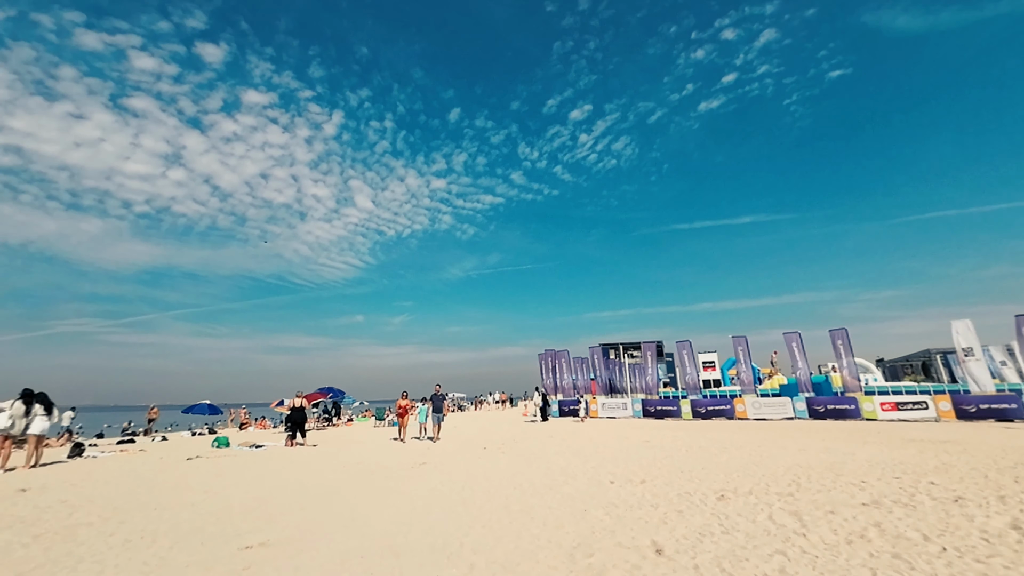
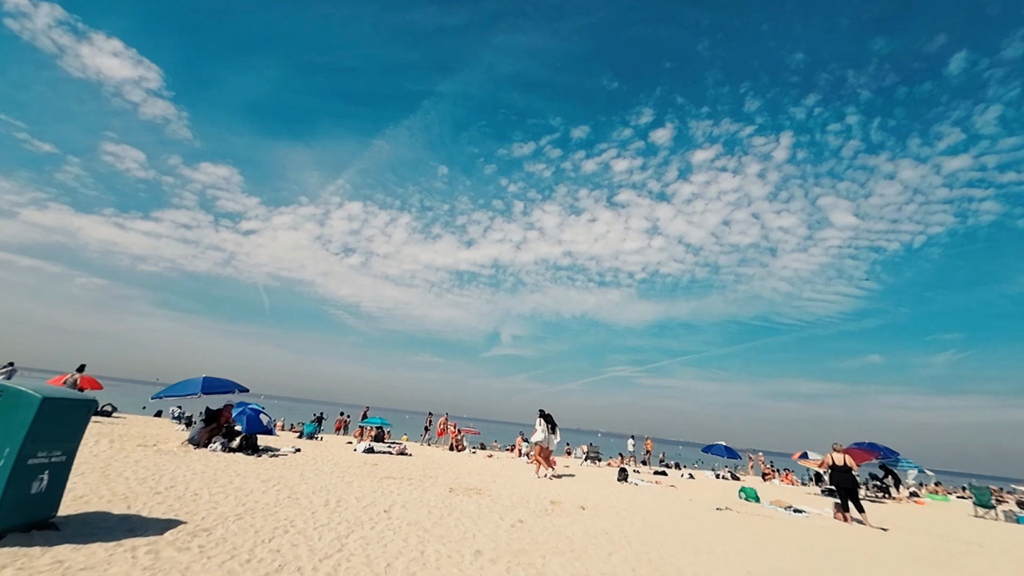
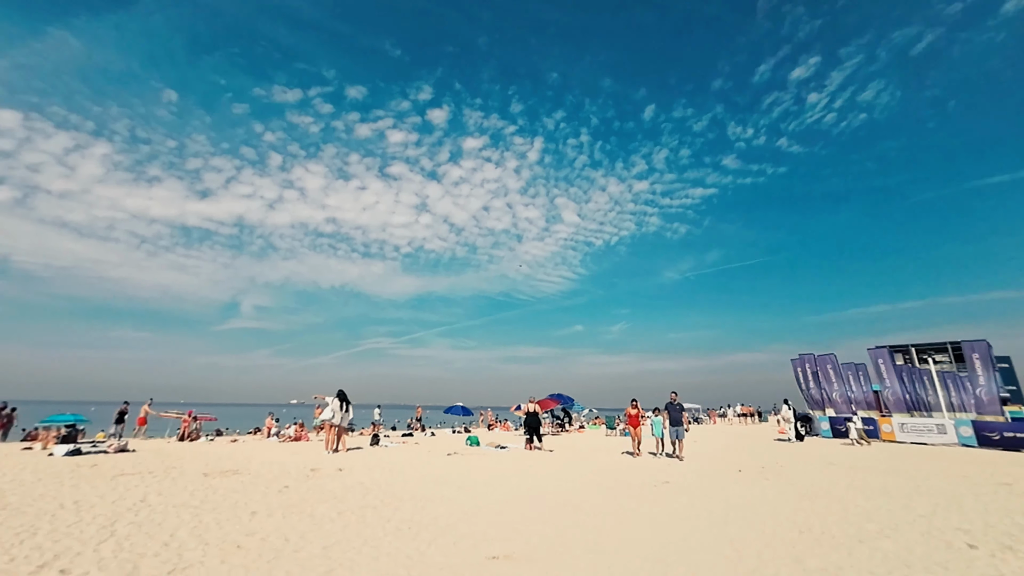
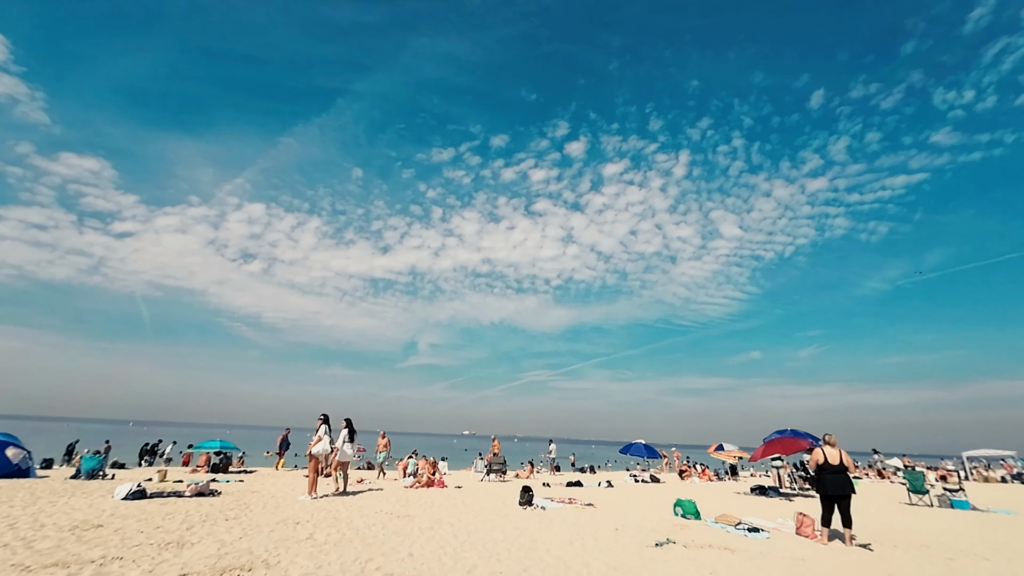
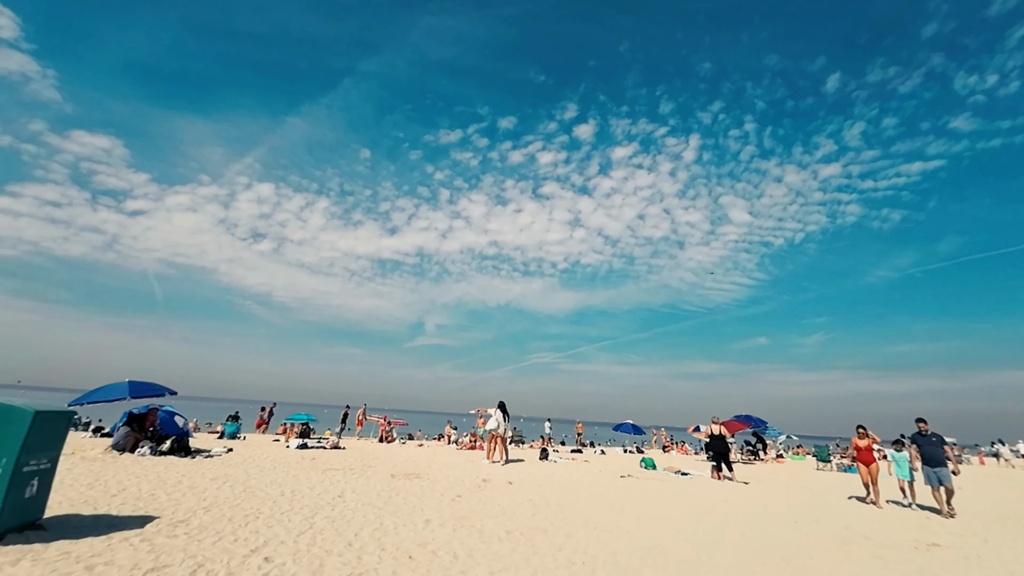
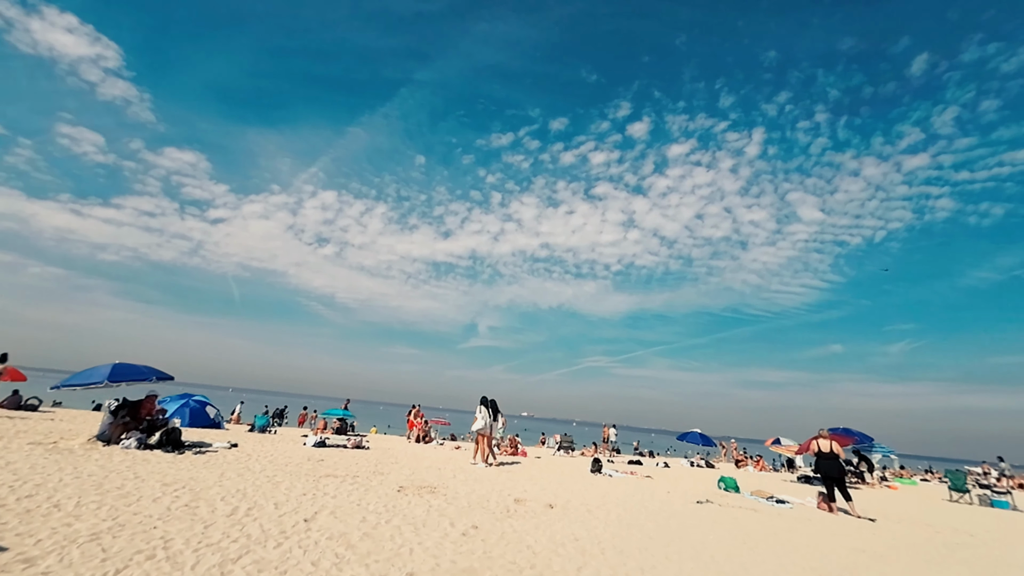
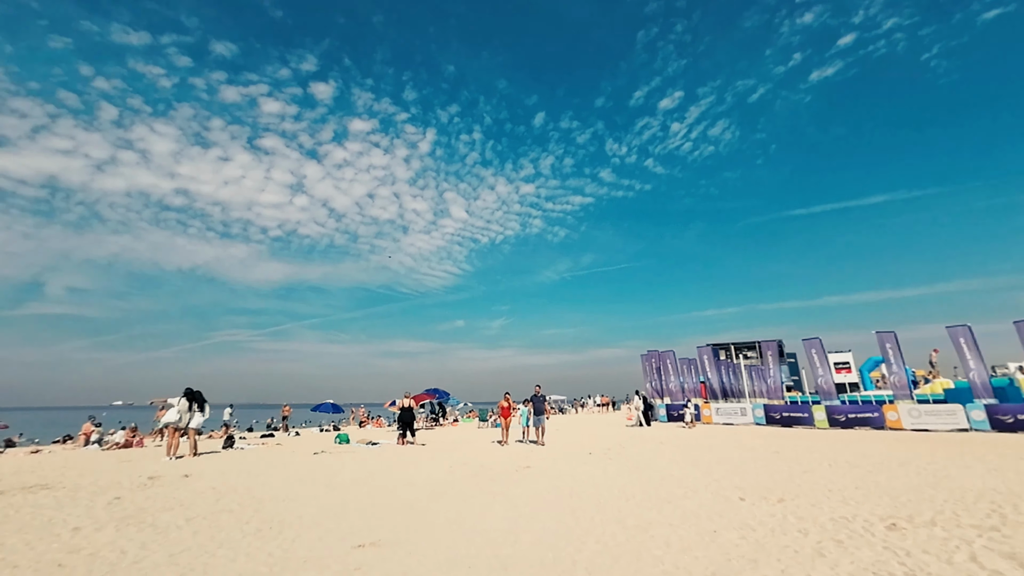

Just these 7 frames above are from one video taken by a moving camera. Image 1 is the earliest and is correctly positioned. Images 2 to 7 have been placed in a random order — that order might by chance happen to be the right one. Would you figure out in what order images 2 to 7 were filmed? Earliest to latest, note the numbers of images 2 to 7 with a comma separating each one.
7, 3, 5, 2, 6, 4
